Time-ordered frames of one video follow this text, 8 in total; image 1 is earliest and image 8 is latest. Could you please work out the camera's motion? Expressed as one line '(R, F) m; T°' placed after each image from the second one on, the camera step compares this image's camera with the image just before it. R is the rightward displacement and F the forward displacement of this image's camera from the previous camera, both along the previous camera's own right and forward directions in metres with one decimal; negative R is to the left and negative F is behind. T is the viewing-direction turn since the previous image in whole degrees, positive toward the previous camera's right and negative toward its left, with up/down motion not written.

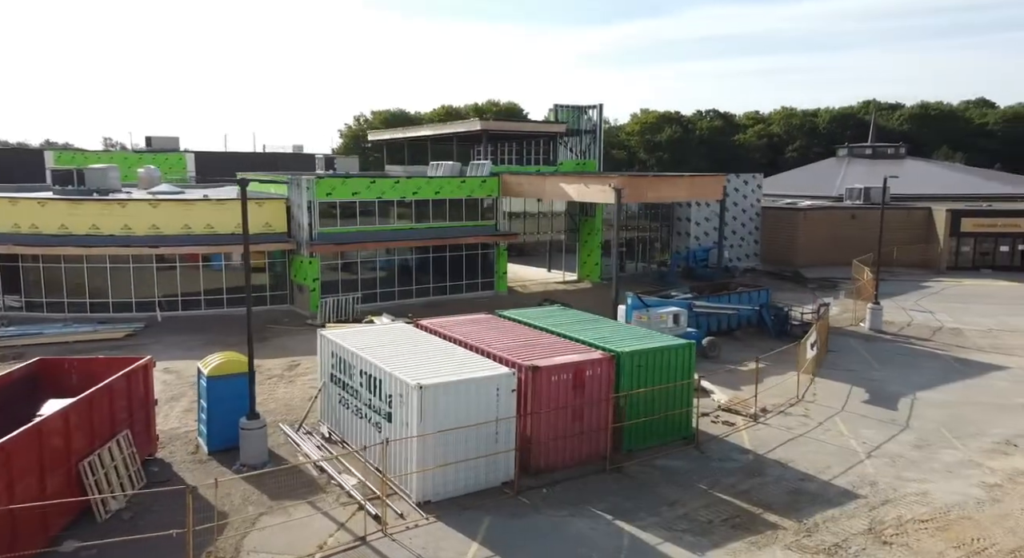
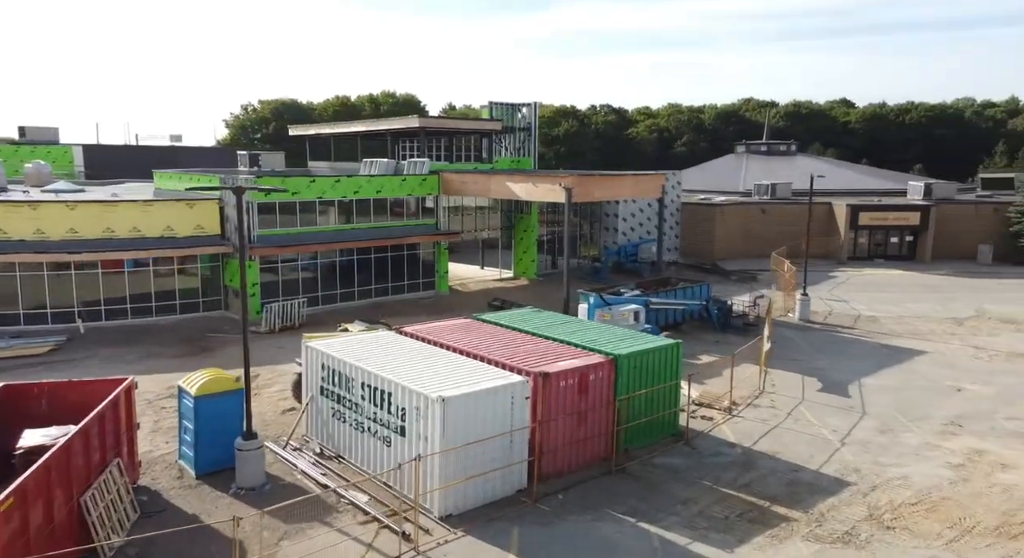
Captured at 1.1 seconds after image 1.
(-2.5, +0.3) m; +9°
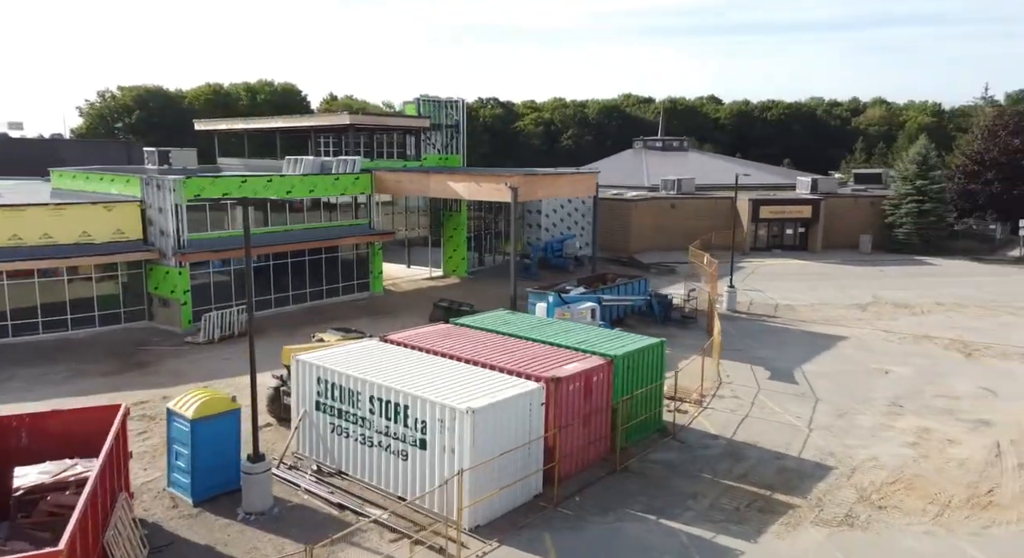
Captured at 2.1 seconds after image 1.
(-2.8, +0.2) m; +10°
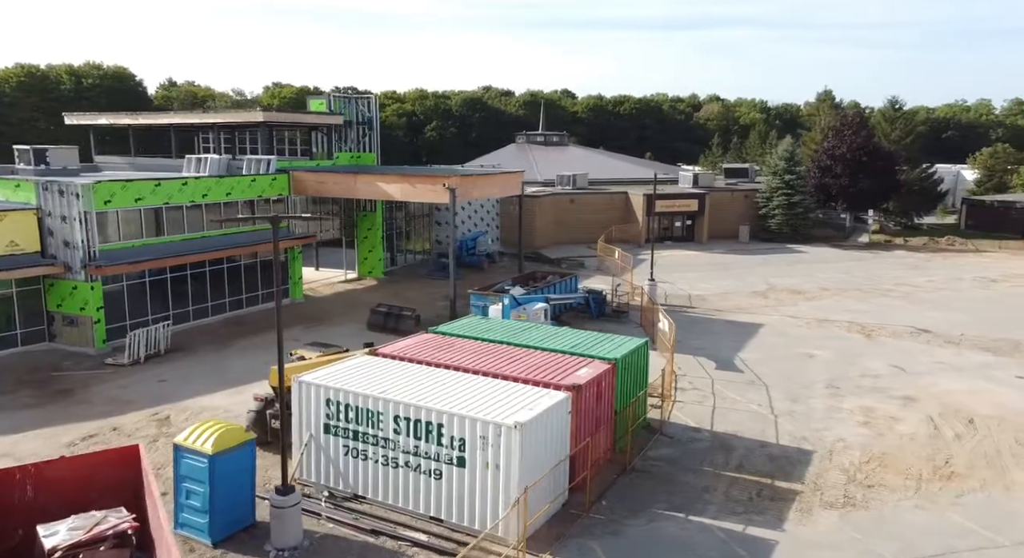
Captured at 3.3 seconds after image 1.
(-3.5, +0.5) m; +11°
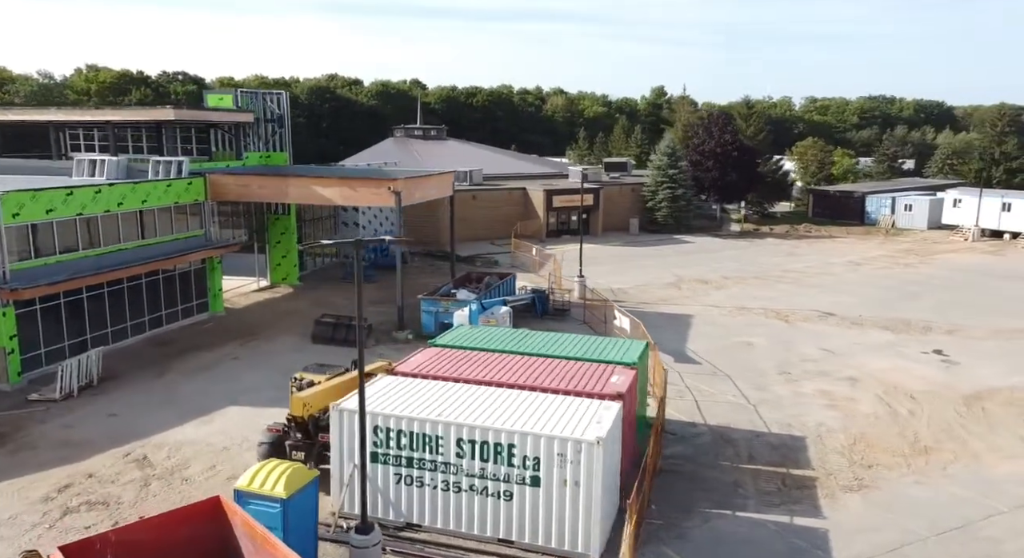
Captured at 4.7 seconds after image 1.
(-4.2, +0.8) m; +12°
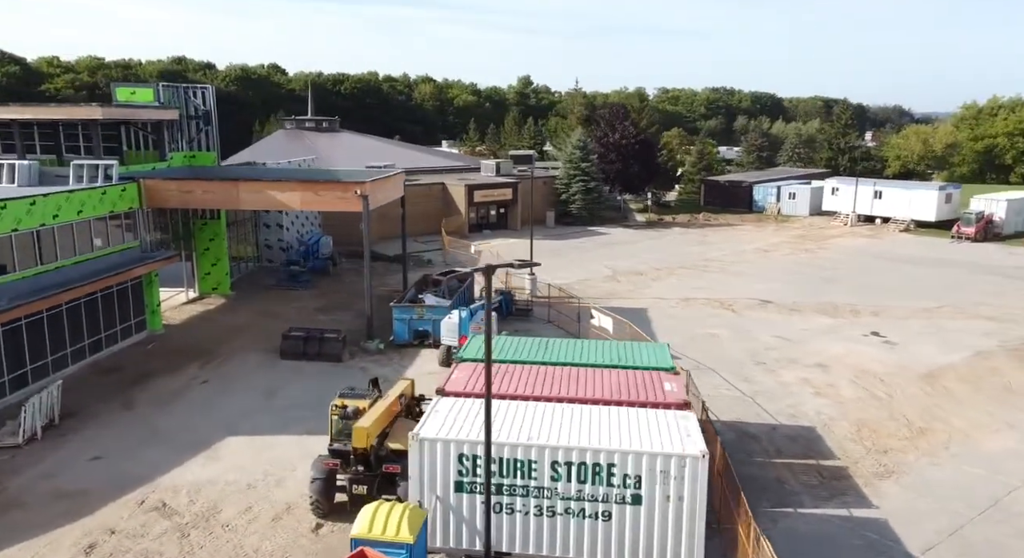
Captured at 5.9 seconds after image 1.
(-4.1, +1.0) m; +10°
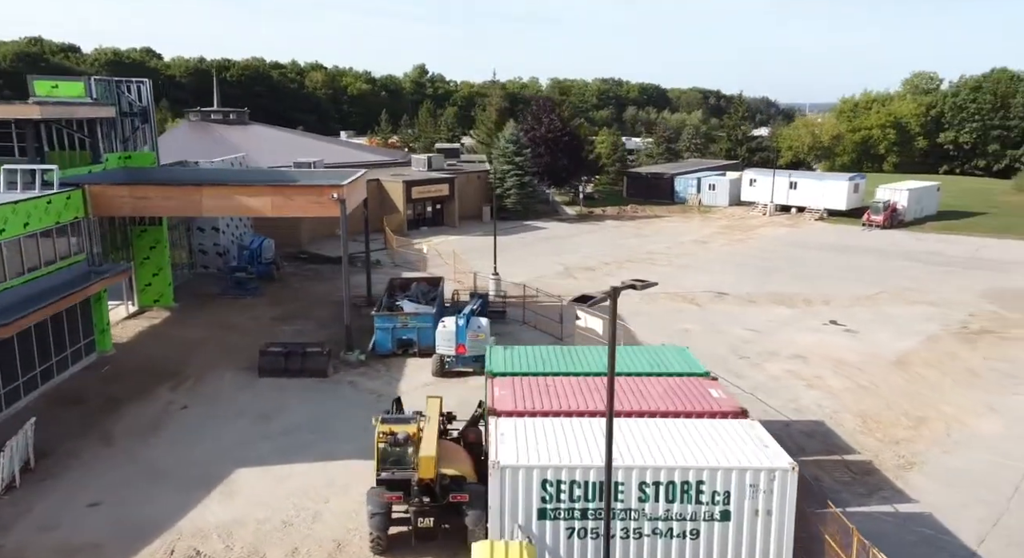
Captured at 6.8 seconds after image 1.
(-3.2, +1.0) m; +8°
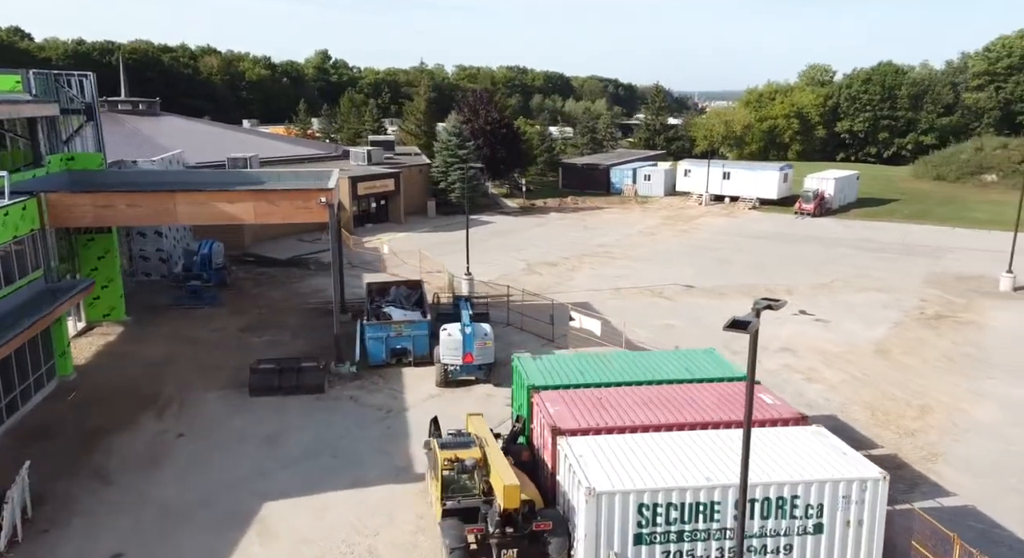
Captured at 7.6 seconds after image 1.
(-2.9, +1.0) m; +7°
